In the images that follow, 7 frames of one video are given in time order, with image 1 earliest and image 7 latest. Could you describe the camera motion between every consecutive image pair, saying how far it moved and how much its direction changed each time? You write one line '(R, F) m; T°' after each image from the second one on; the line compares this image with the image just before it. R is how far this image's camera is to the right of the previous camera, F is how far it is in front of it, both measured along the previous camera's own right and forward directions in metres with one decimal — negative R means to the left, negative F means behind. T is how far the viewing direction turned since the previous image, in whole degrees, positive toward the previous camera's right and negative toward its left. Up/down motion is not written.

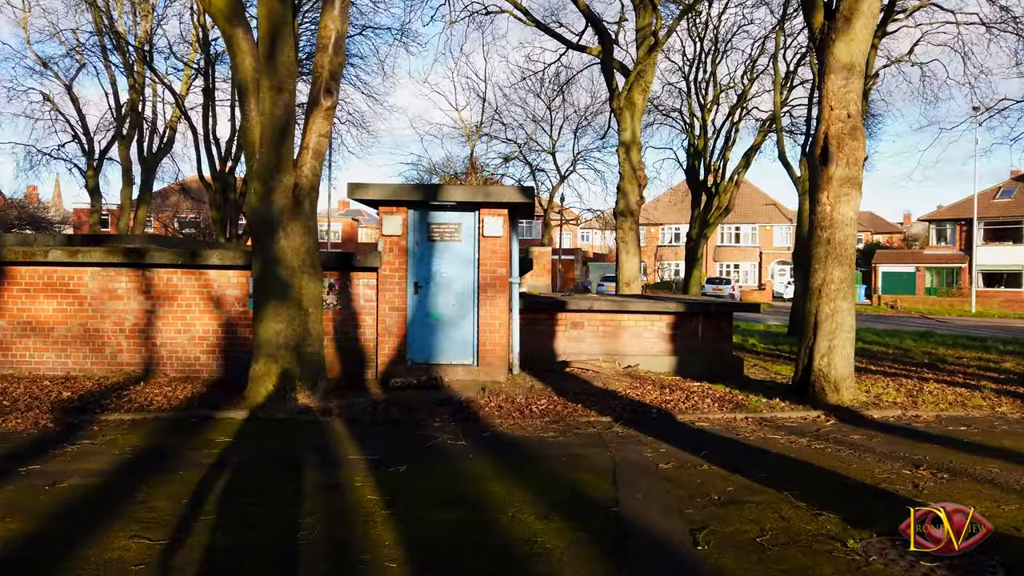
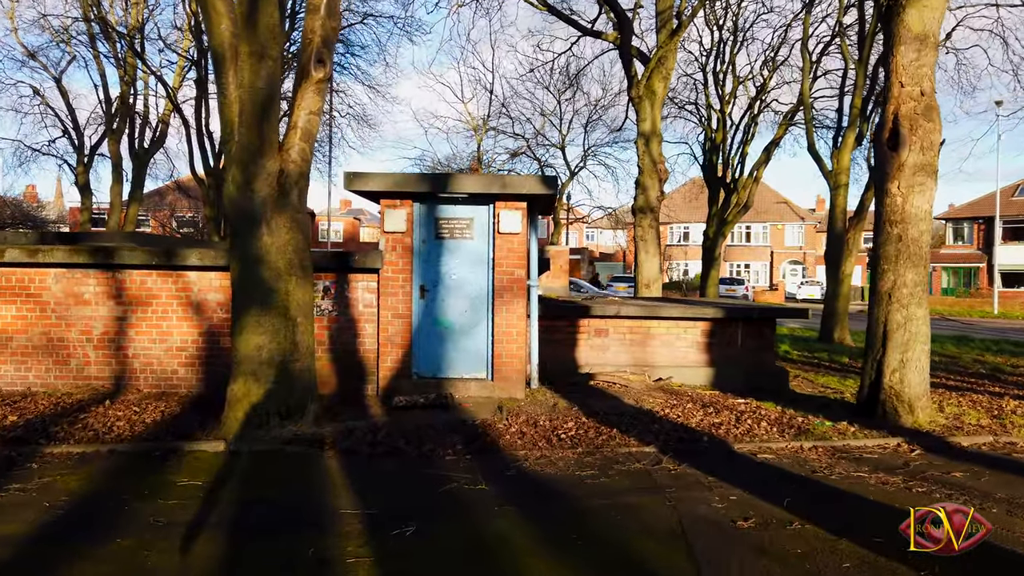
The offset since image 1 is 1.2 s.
(-0.2, +1.2) m; 0°
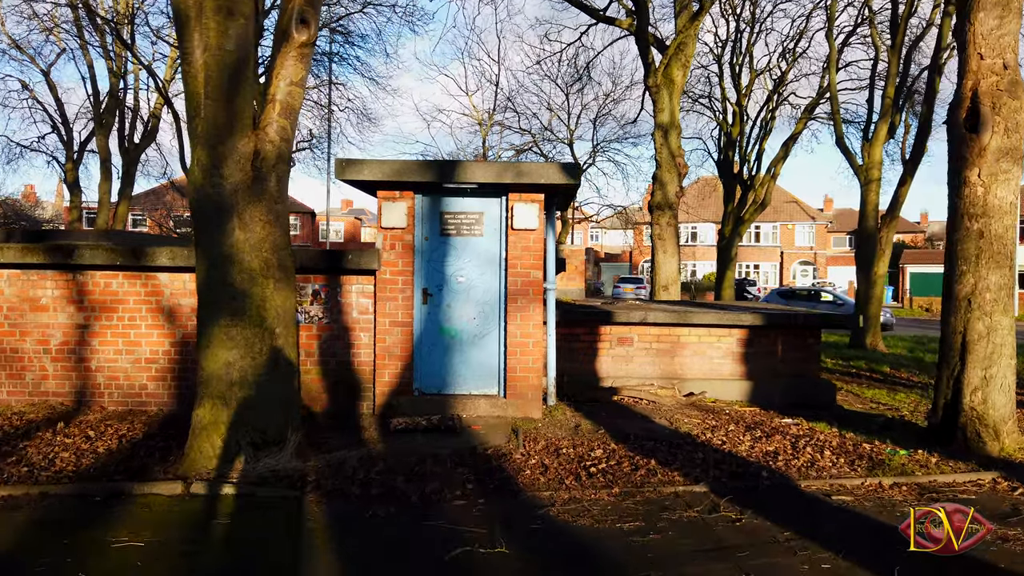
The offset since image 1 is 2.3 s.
(-0.1, +1.1) m; 0°
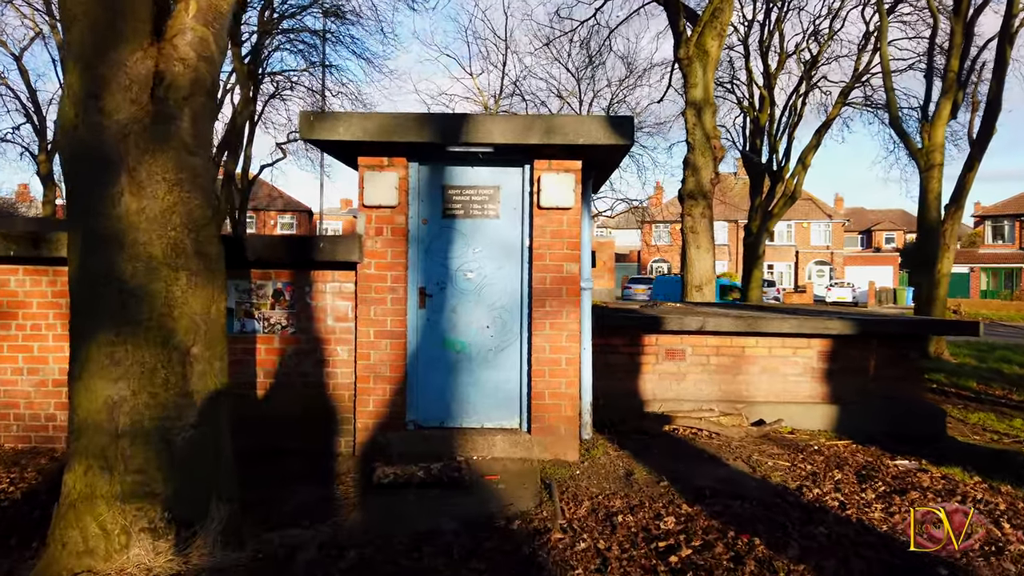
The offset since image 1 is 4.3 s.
(-0.2, +1.9) m; 0°
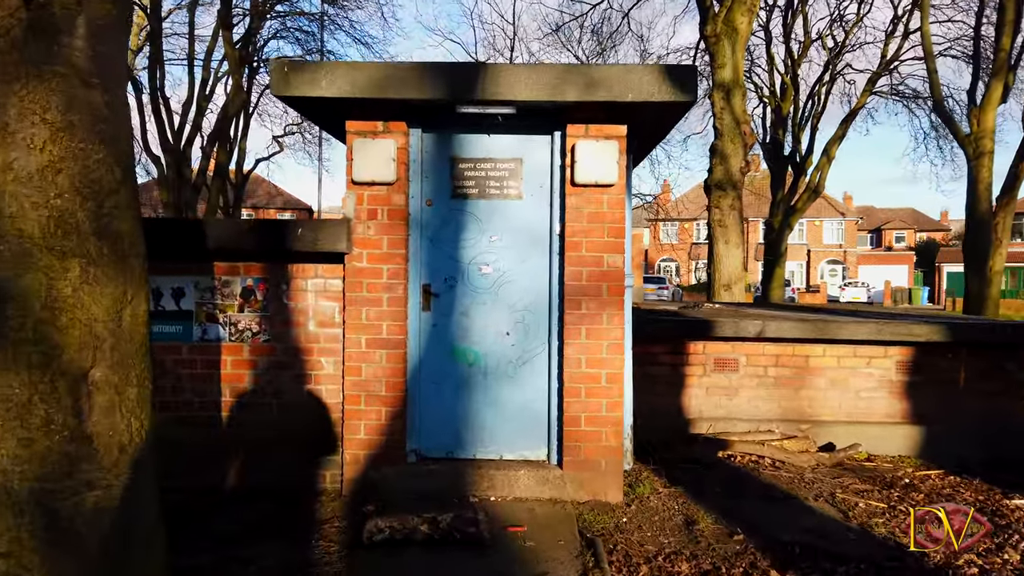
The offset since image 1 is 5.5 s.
(-0.2, +1.1) m; 0°
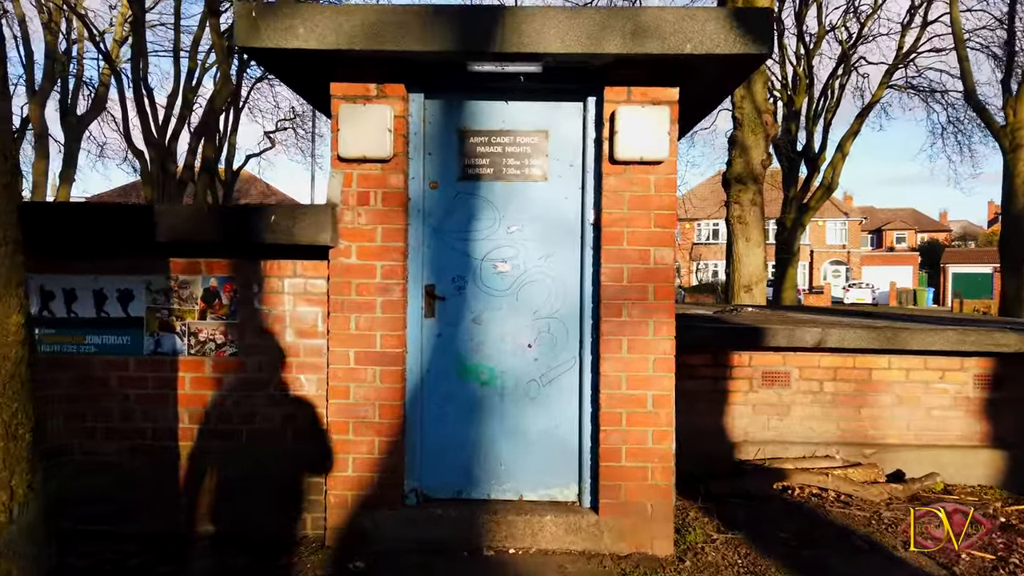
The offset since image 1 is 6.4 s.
(-0.1, +0.8) m; 0°
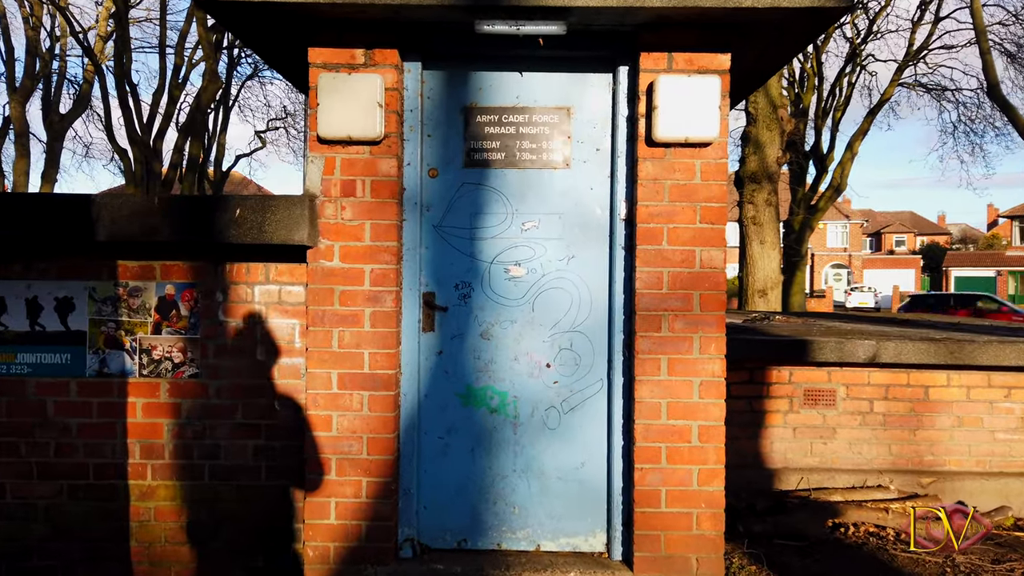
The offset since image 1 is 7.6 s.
(-0.1, +0.6) m; 0°
